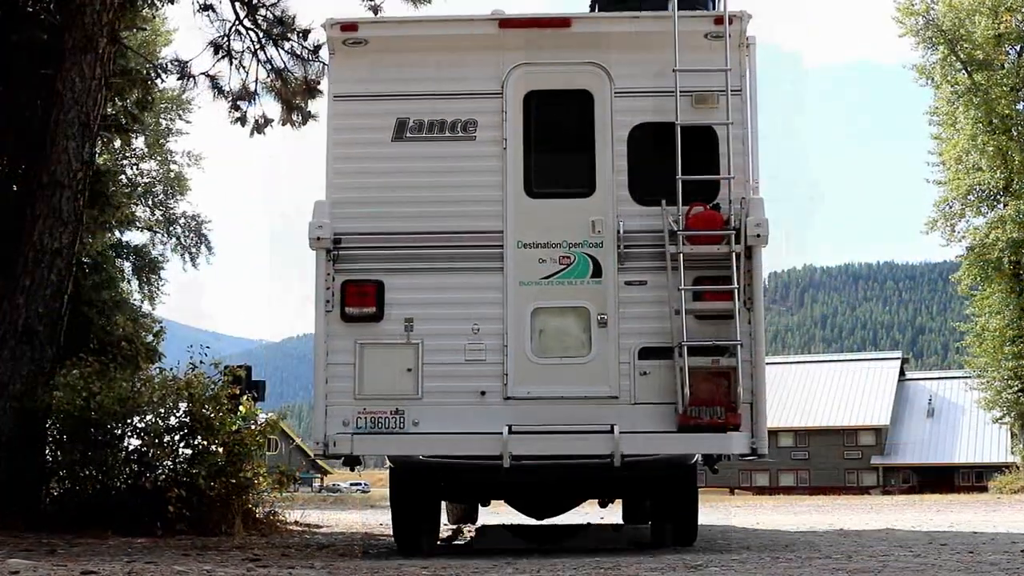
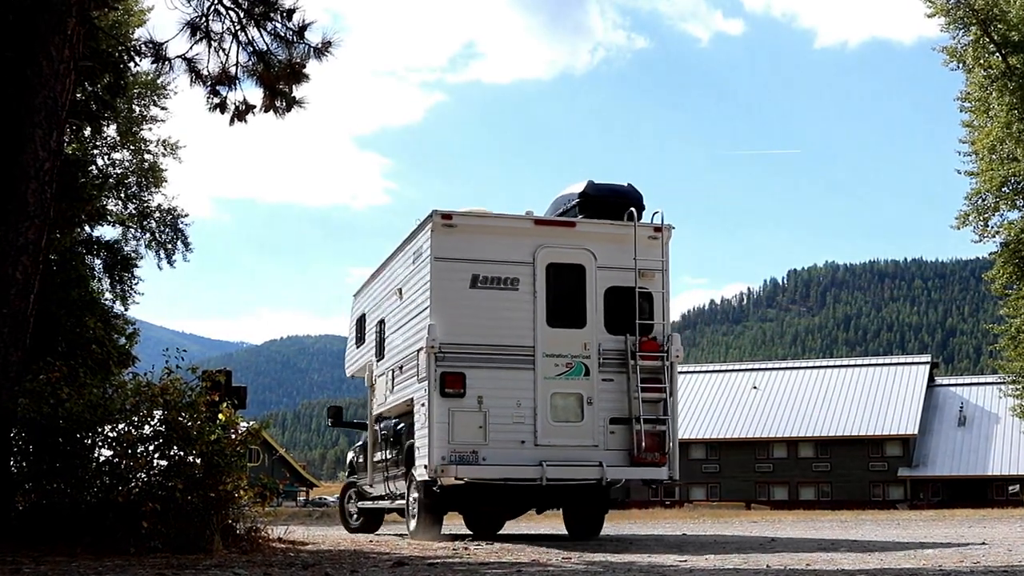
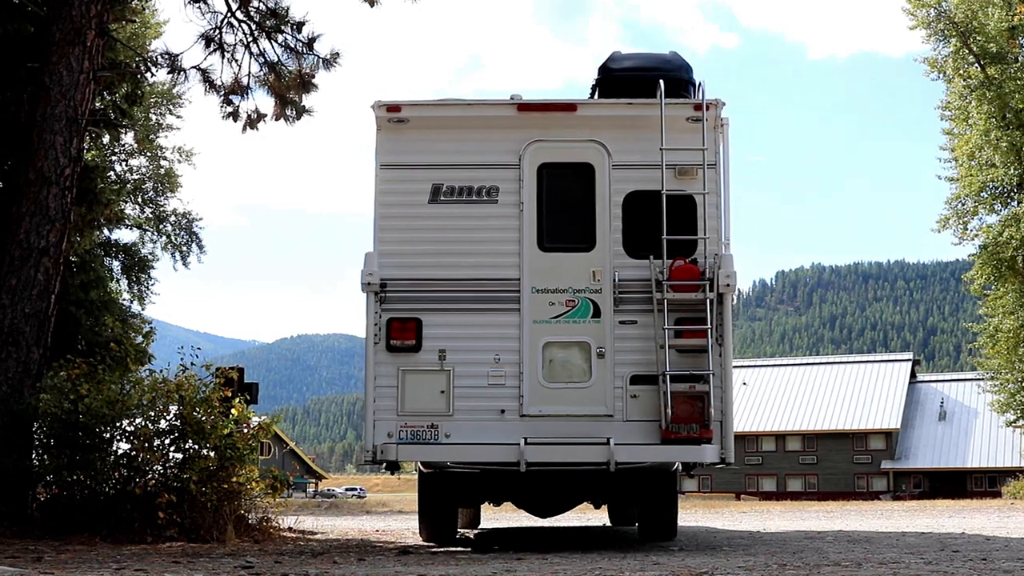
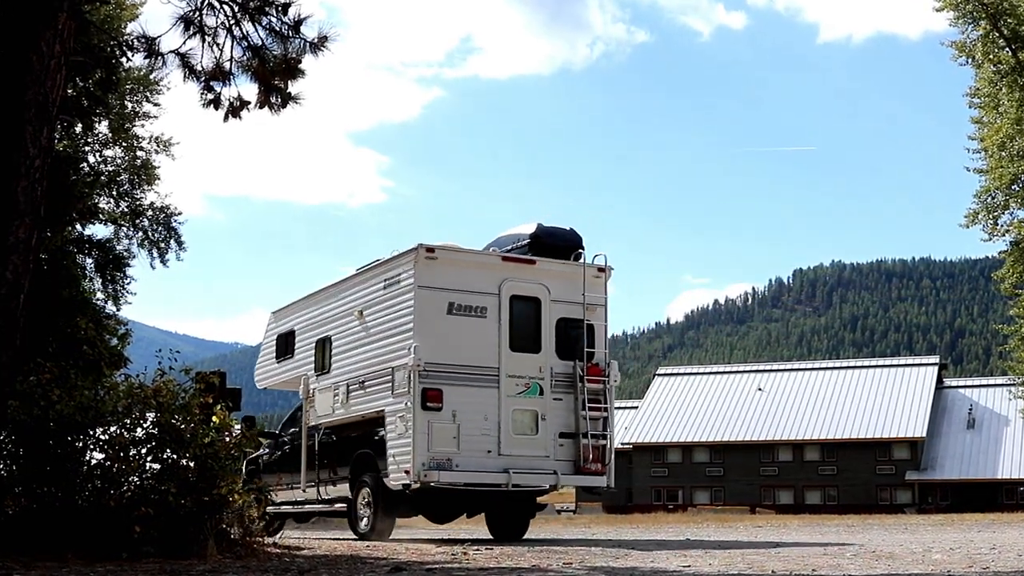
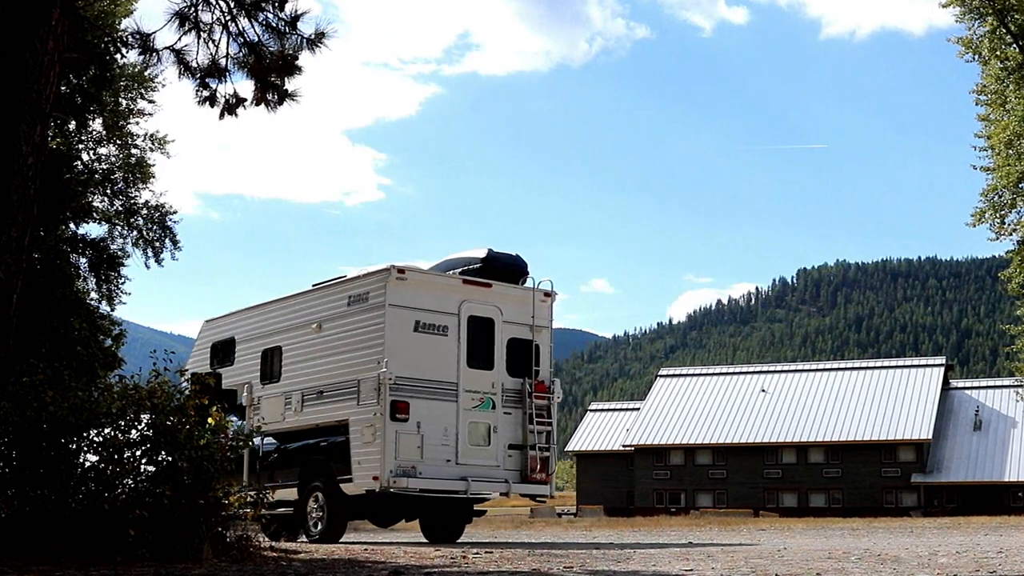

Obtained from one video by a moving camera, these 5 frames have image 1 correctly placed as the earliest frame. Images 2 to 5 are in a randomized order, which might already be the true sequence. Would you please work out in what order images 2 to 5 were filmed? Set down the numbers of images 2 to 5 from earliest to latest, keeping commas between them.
3, 2, 4, 5
